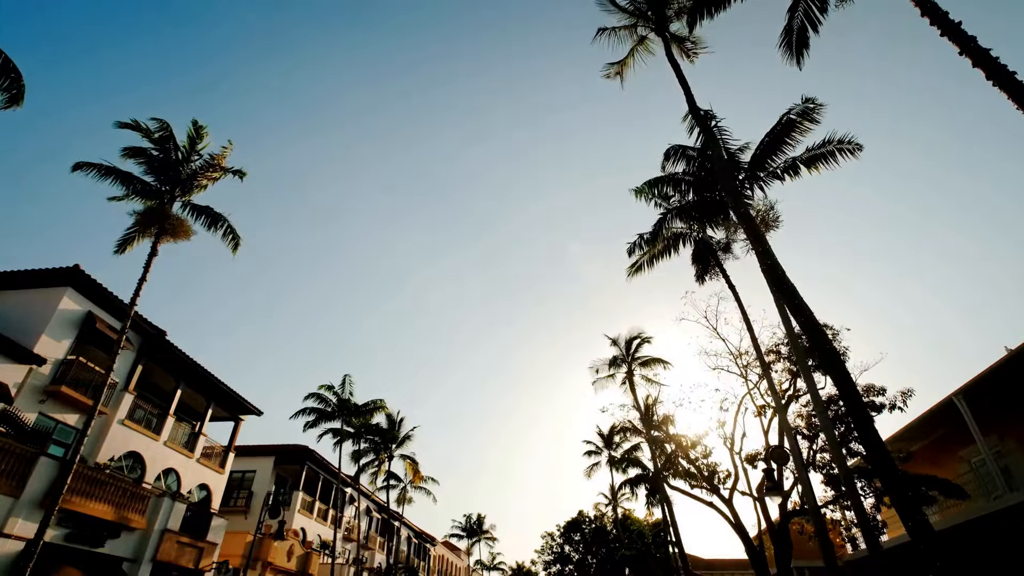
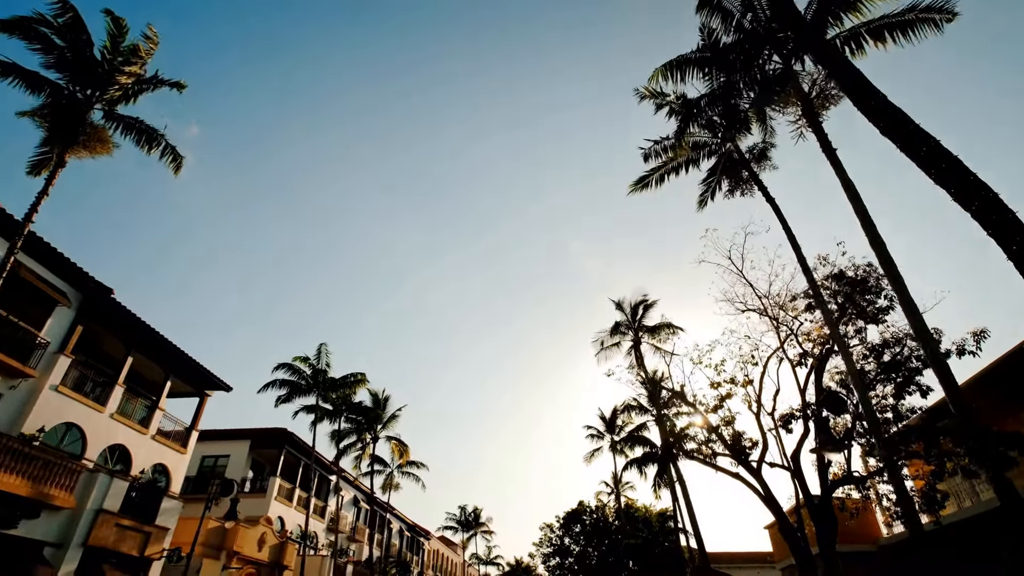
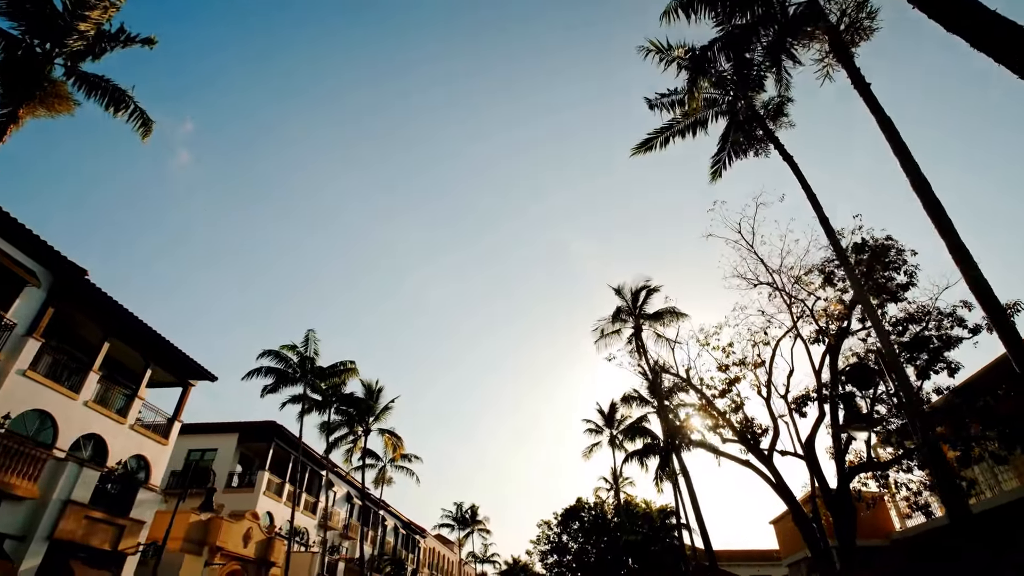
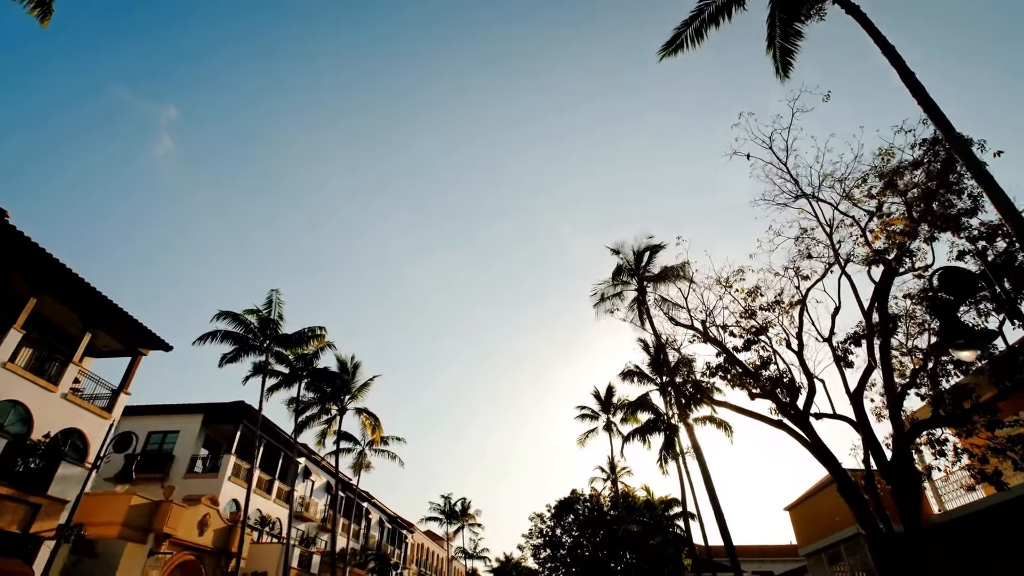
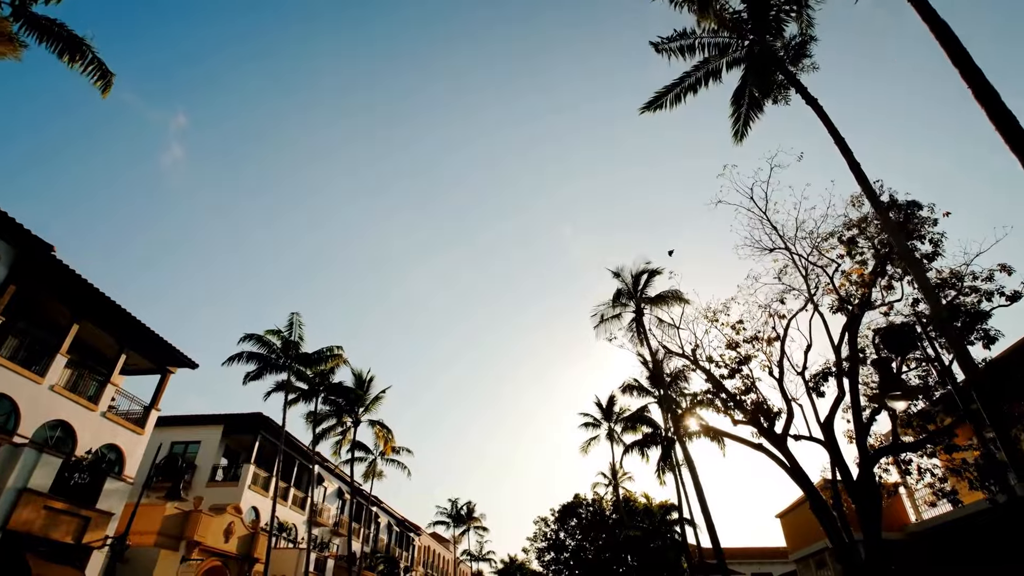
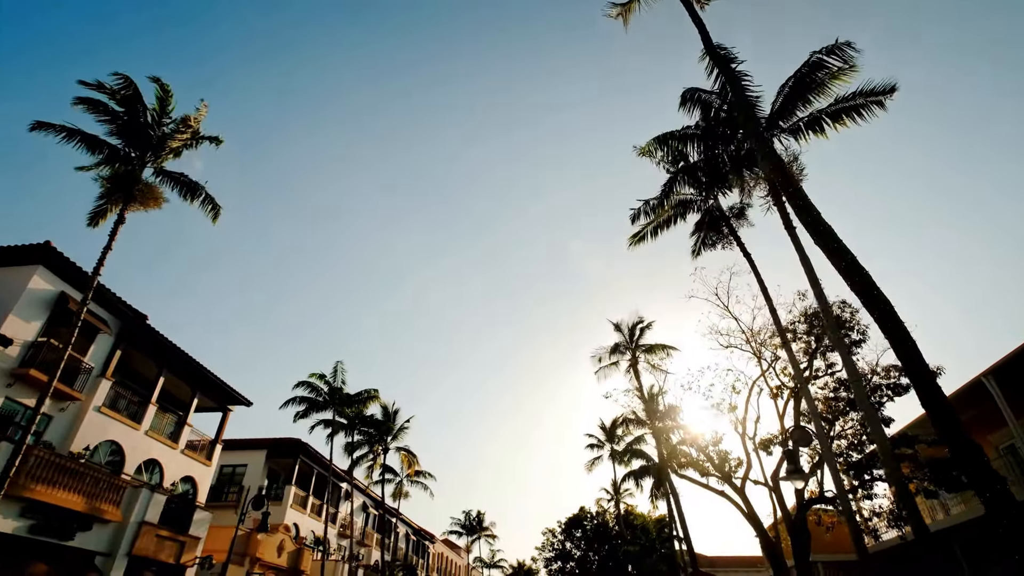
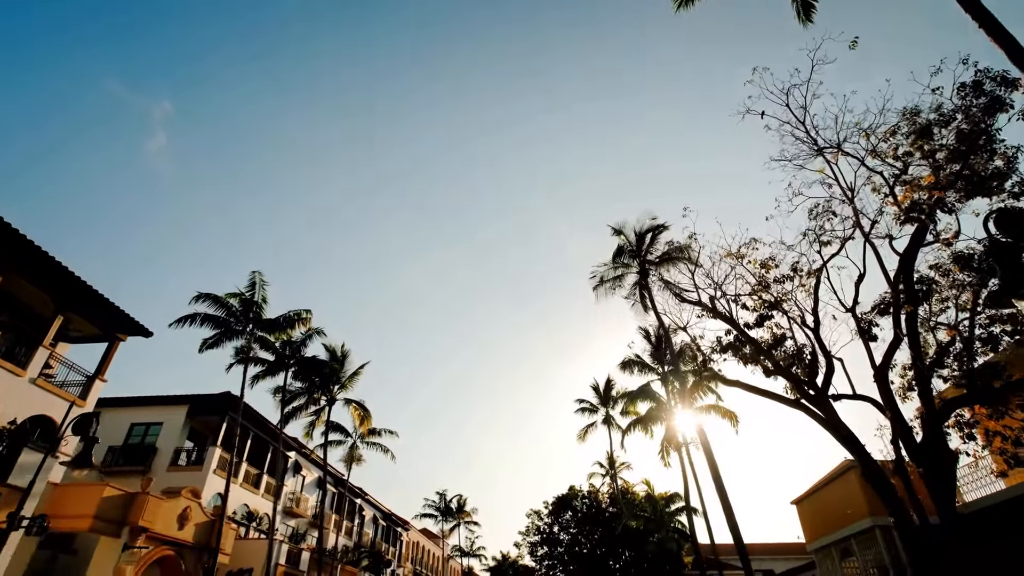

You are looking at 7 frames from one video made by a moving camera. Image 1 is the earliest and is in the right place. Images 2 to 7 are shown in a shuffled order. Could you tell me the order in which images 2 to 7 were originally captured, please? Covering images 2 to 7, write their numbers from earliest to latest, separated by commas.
6, 2, 3, 5, 4, 7
